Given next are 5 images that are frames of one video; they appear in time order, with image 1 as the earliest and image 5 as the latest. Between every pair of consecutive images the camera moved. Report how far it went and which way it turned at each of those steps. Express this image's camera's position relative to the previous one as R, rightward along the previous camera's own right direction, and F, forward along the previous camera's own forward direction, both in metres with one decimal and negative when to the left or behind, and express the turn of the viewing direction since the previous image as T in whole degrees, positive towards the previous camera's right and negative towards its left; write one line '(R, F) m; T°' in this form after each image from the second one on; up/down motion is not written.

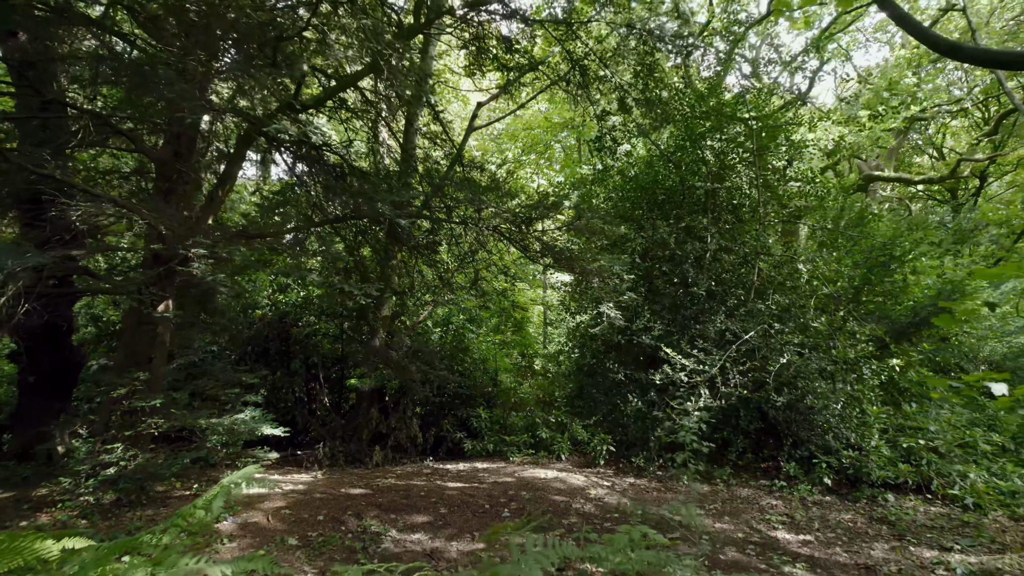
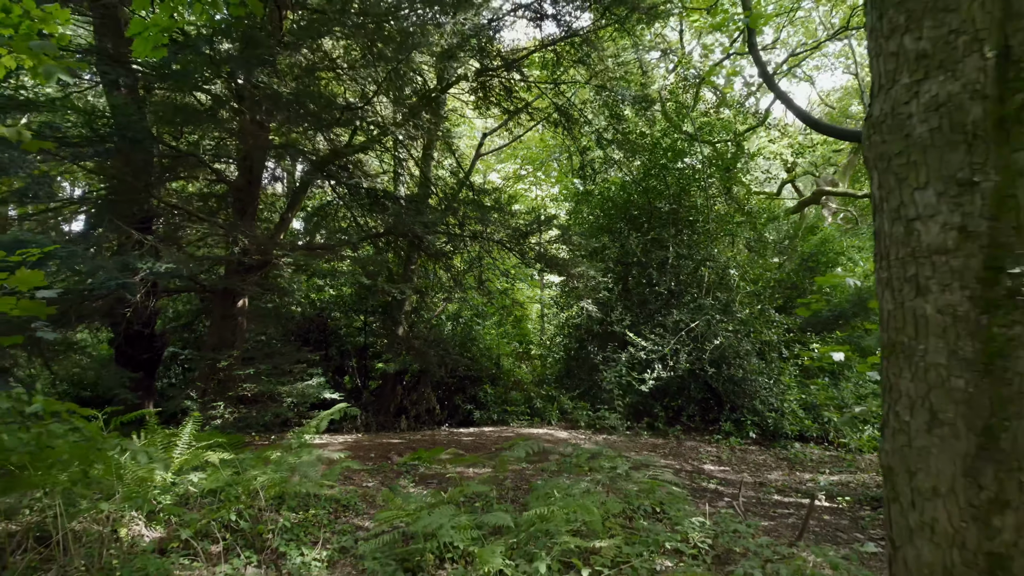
(0.0, -1.6) m; 0°
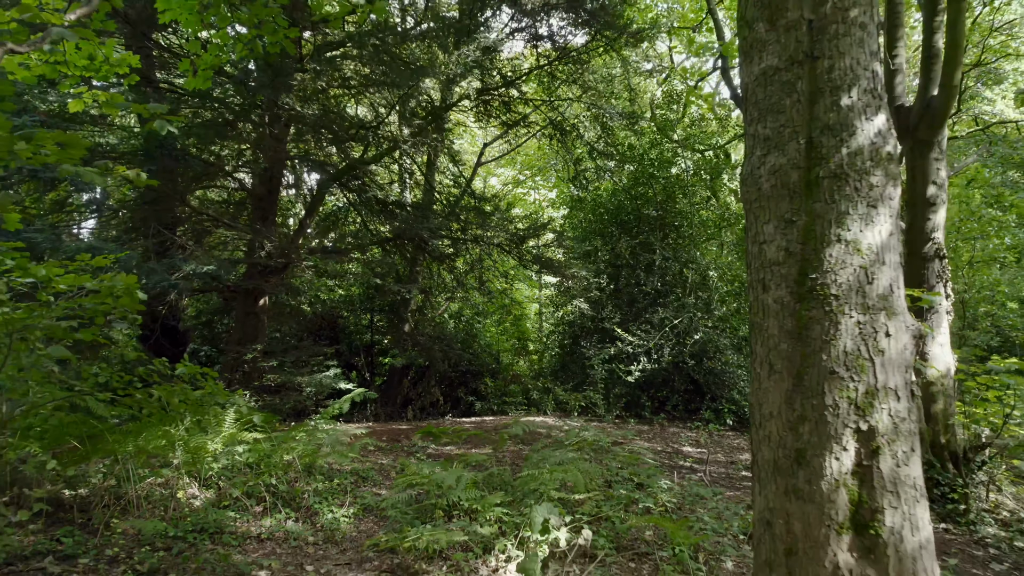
(0.0, -0.7) m; 0°
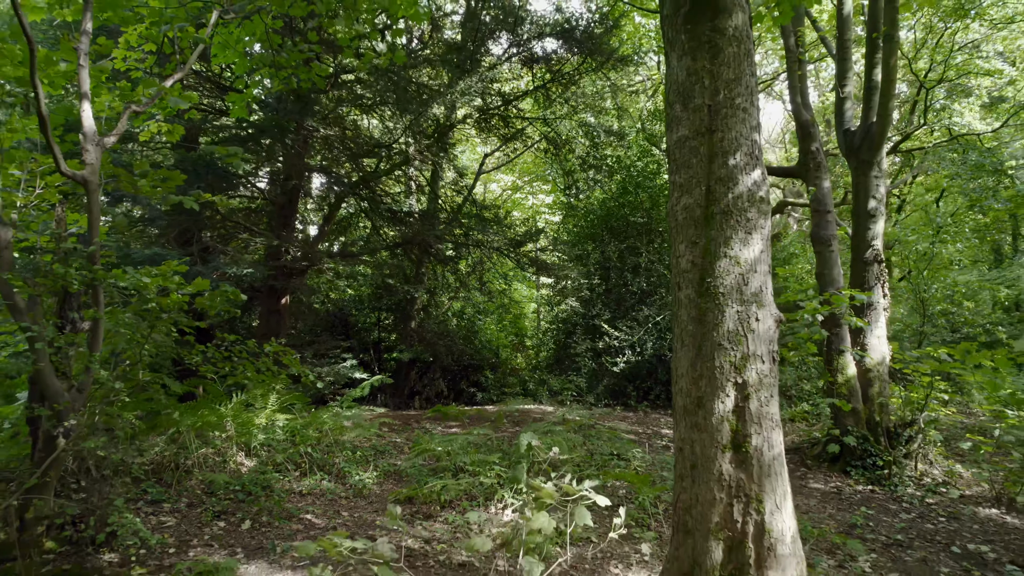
(0.0, -0.8) m; 0°
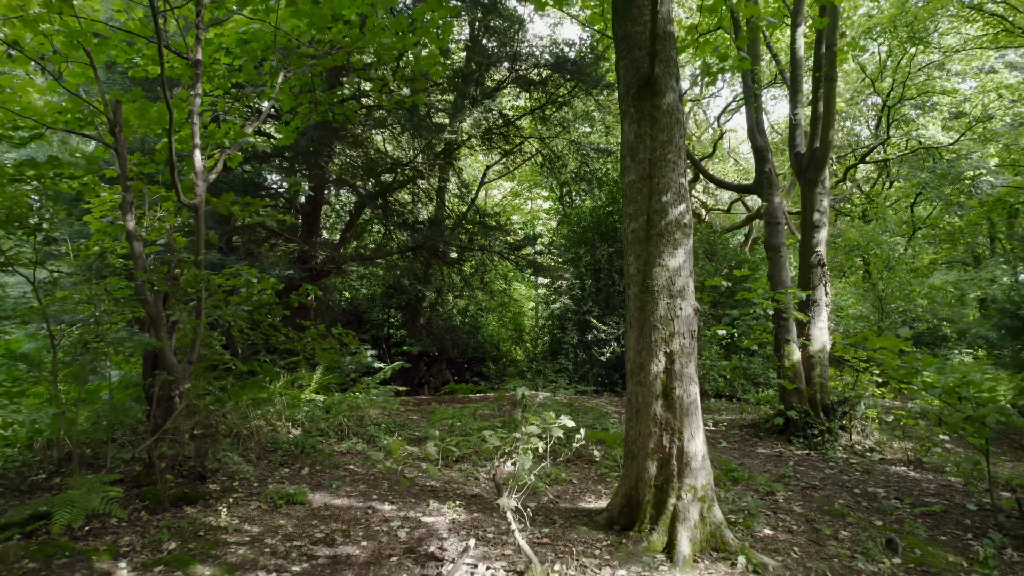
(0.0, -1.1) m; 0°
